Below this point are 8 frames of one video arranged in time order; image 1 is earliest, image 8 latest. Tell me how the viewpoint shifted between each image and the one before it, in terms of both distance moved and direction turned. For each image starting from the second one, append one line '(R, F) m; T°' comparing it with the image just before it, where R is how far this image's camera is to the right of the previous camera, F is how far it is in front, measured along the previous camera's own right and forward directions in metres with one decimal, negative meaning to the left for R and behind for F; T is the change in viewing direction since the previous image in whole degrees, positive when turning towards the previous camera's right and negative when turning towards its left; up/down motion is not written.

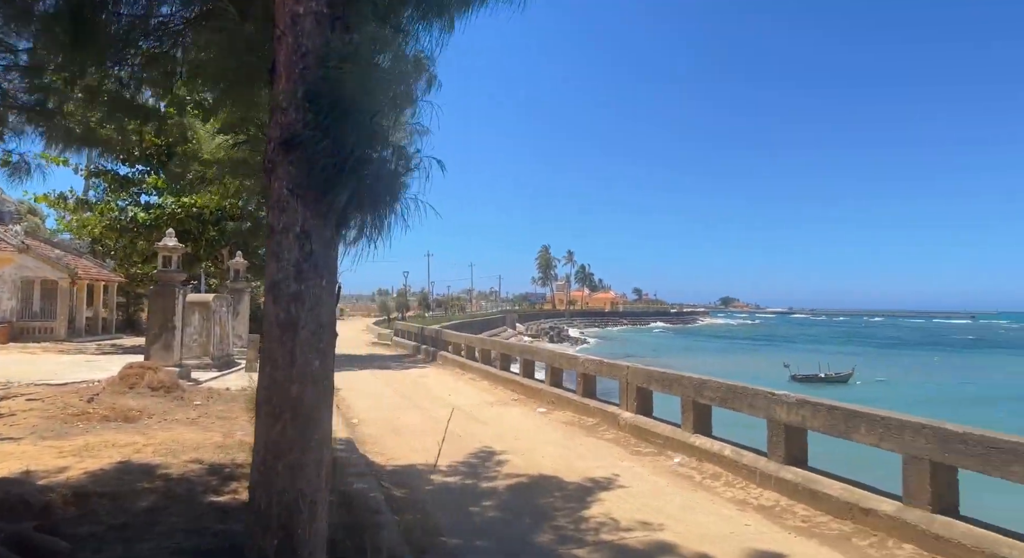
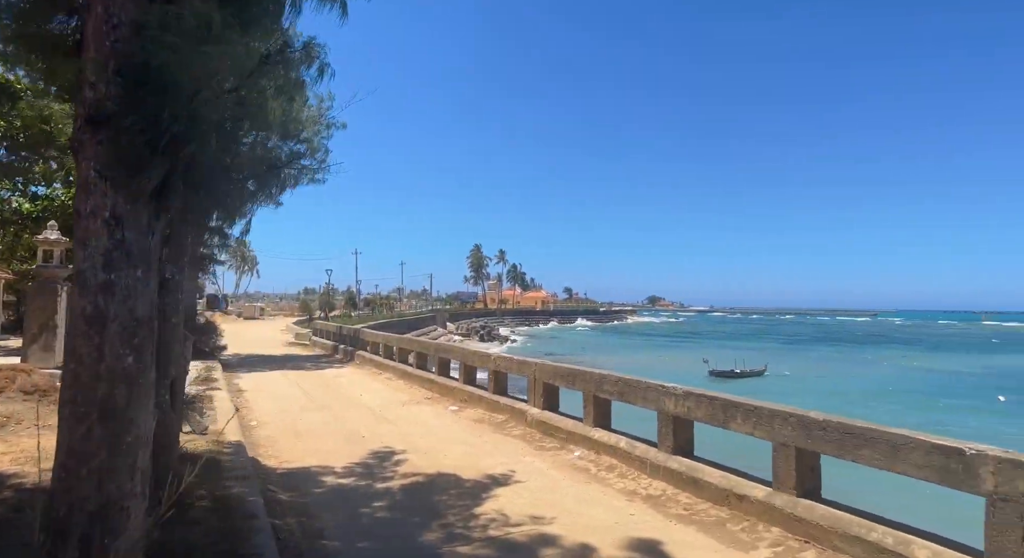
(+0.3, 0.0) m; +7°
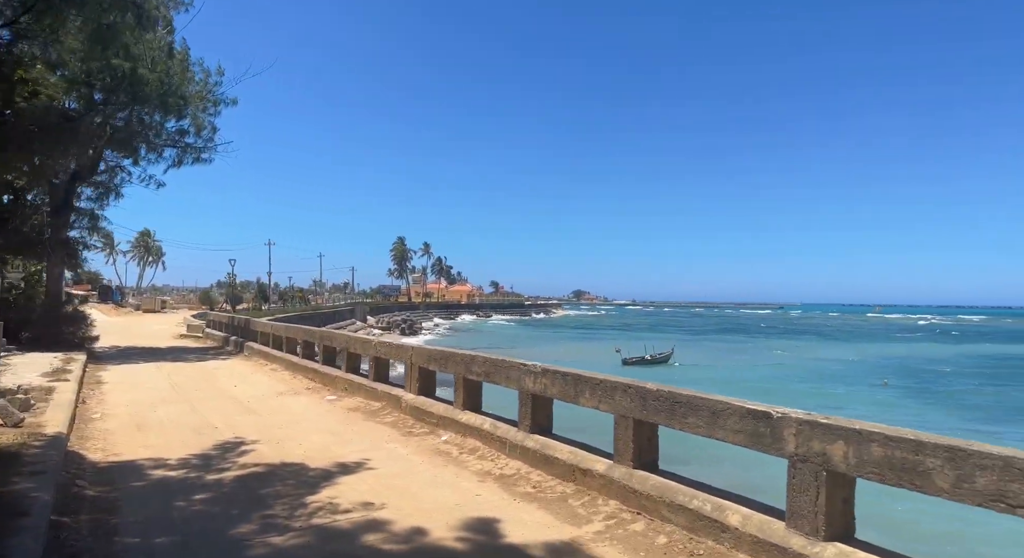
(+0.5, +0.2) m; +8°
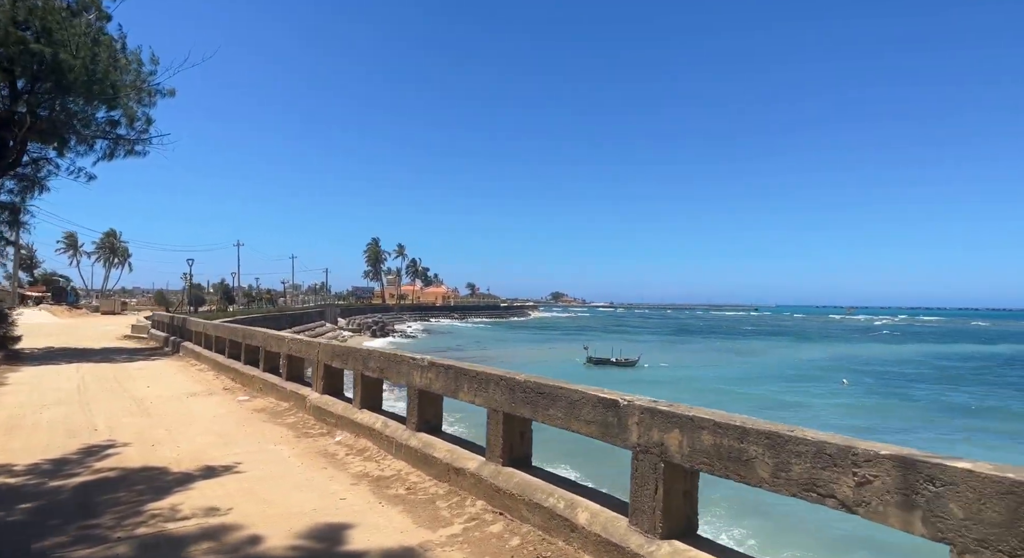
(+0.6, +0.3) m; +4°
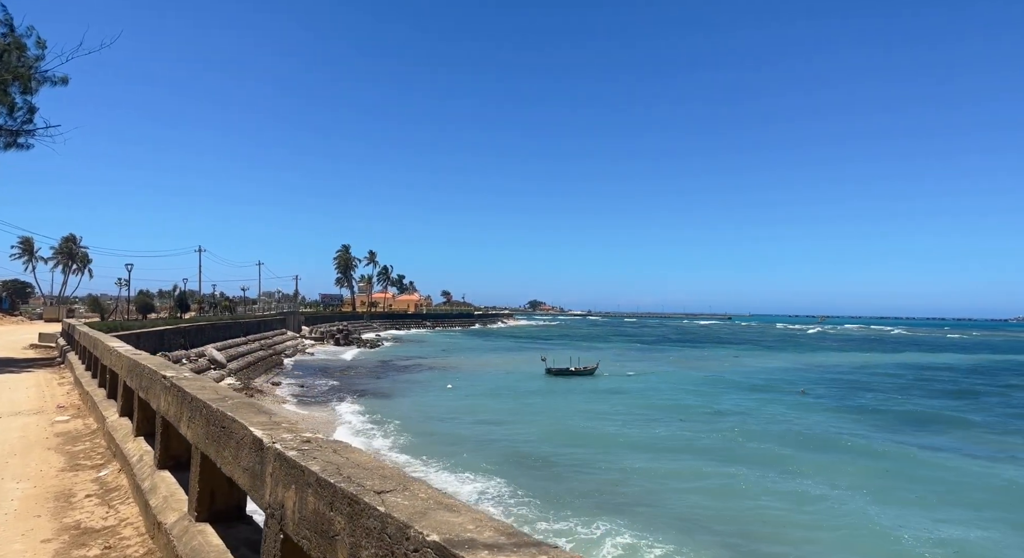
(+1.3, +0.7) m; +7°
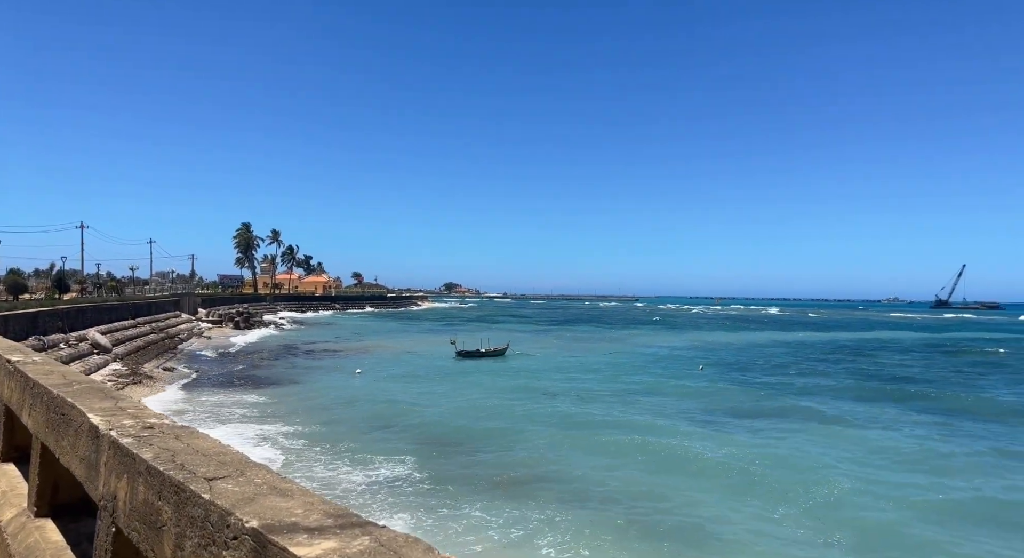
(+0.2, 0.0) m; +8°
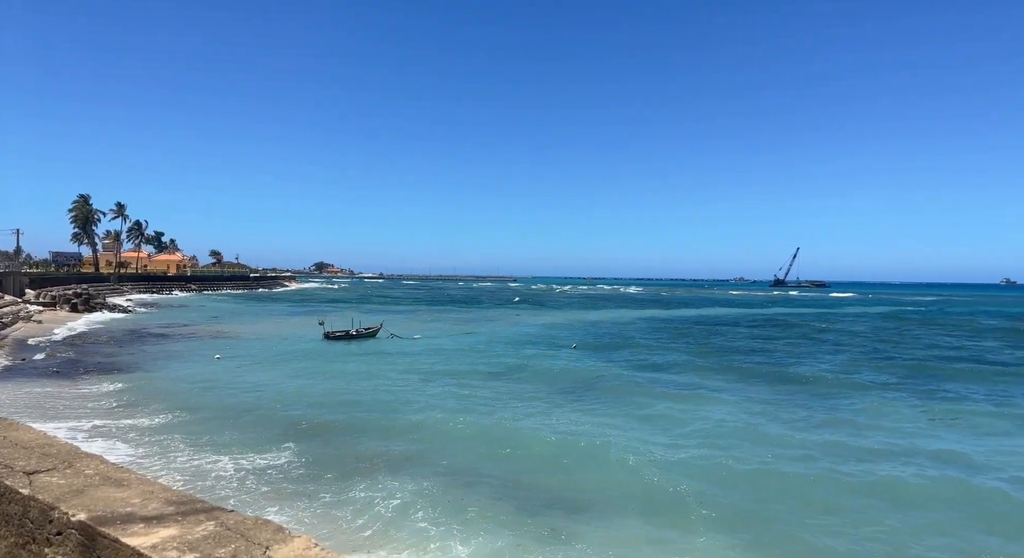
(0.0, 0.0) m; +11°
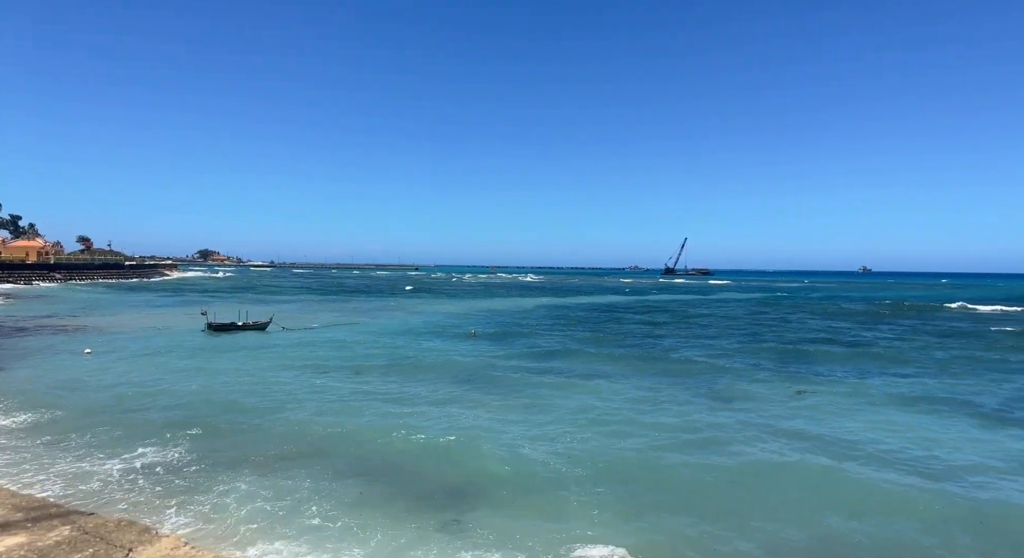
(0.0, 0.0) m; +9°
